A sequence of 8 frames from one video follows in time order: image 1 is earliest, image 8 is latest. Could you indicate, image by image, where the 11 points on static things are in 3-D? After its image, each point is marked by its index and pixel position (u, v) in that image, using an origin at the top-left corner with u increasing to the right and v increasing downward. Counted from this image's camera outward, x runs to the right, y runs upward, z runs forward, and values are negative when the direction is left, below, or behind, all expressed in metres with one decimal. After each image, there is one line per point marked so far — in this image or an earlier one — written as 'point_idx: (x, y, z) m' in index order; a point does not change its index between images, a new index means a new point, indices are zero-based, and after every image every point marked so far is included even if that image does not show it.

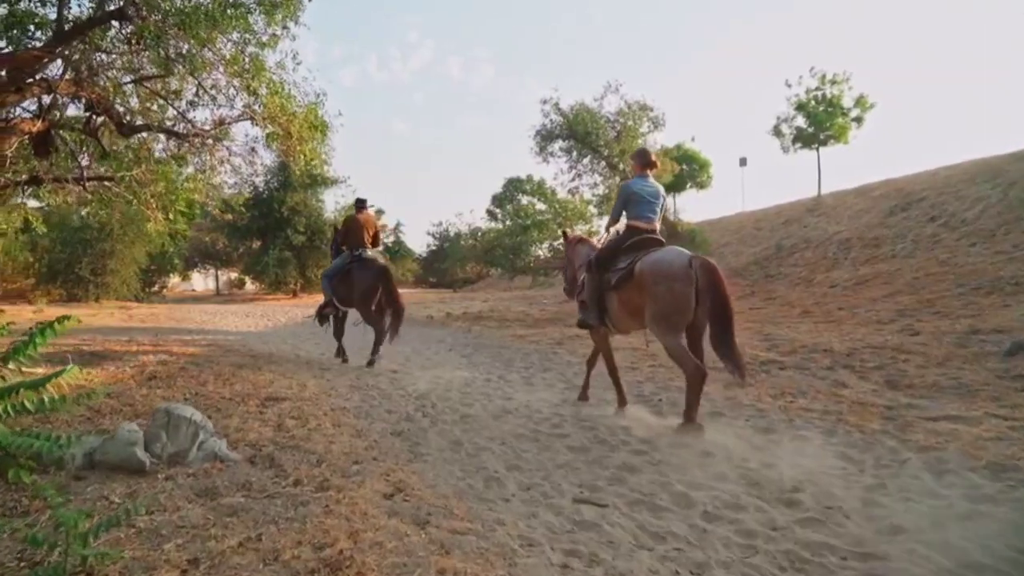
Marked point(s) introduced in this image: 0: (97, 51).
0: (-4.4, +2.5, +7.8) m
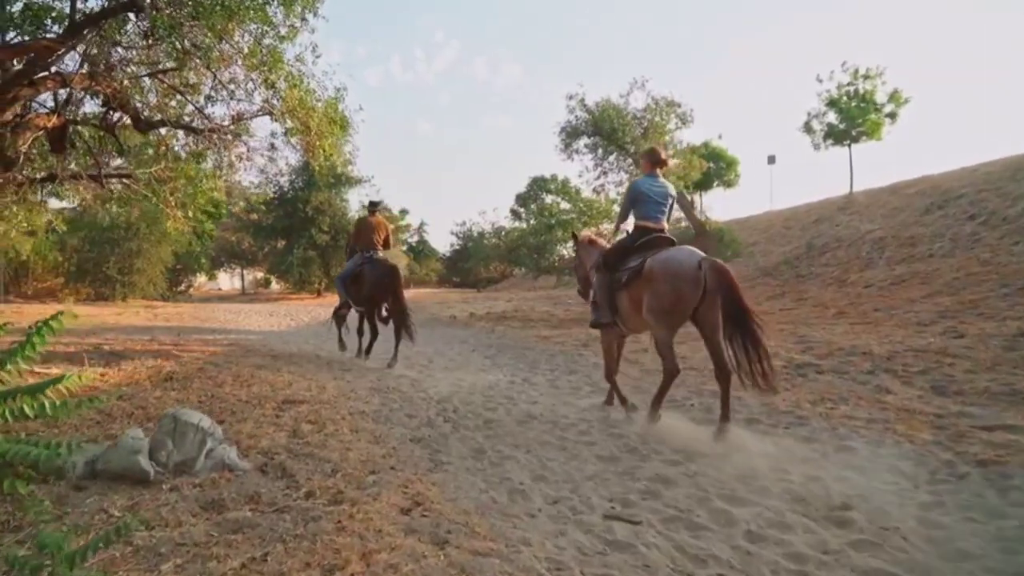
0: (-4.1, +2.5, +7.6) m
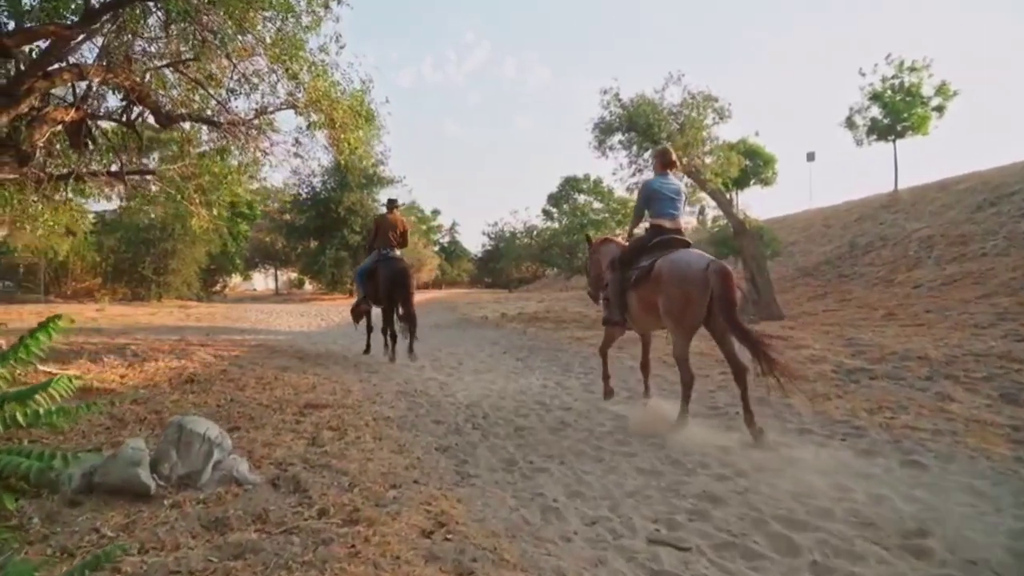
0: (-3.8, +2.5, +7.4) m
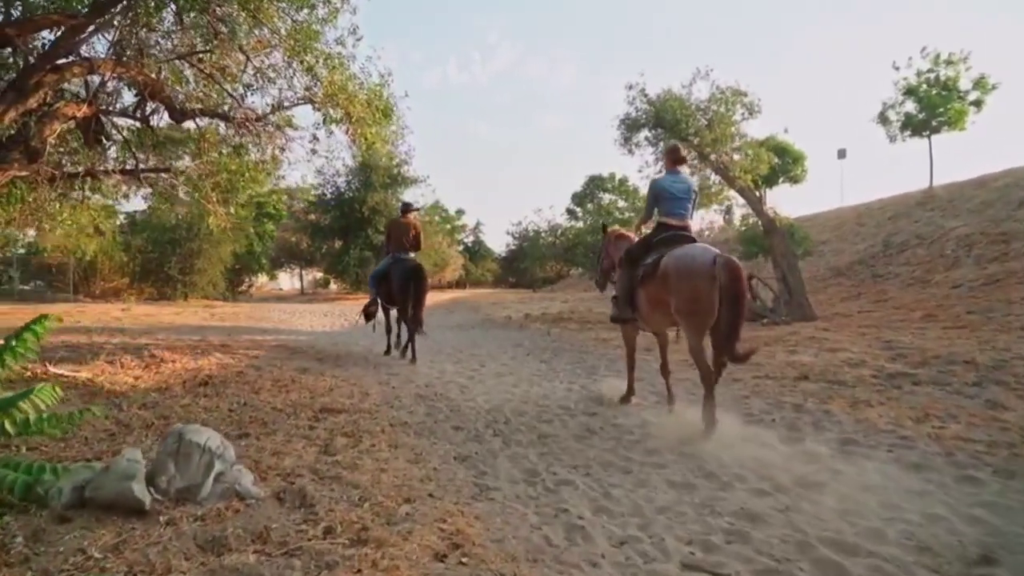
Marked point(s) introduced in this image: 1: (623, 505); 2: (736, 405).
0: (-3.6, +2.5, +7.2) m
1: (+0.7, -1.3, +4.4) m
2: (+2.4, -1.2, +7.8) m
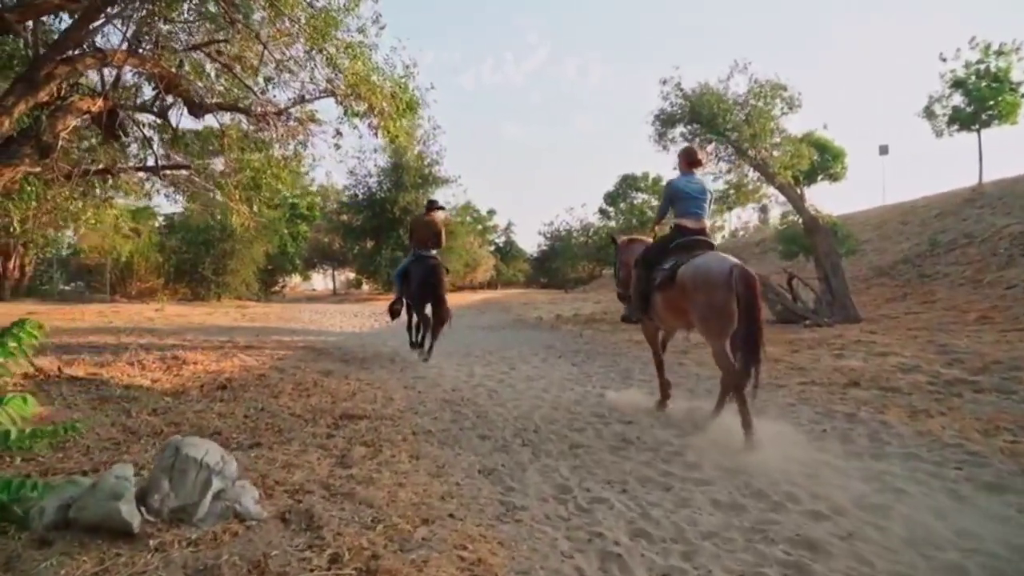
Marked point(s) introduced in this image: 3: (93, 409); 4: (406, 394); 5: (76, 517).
0: (-3.3, +2.5, +6.9) m
1: (+0.8, -1.3, +4.0) m
2: (+2.7, -1.2, +7.3) m
3: (-3.1, -0.9, +5.4) m
4: (-1.2, -1.2, +8.2) m
5: (-1.8, -1.0, +3.1) m
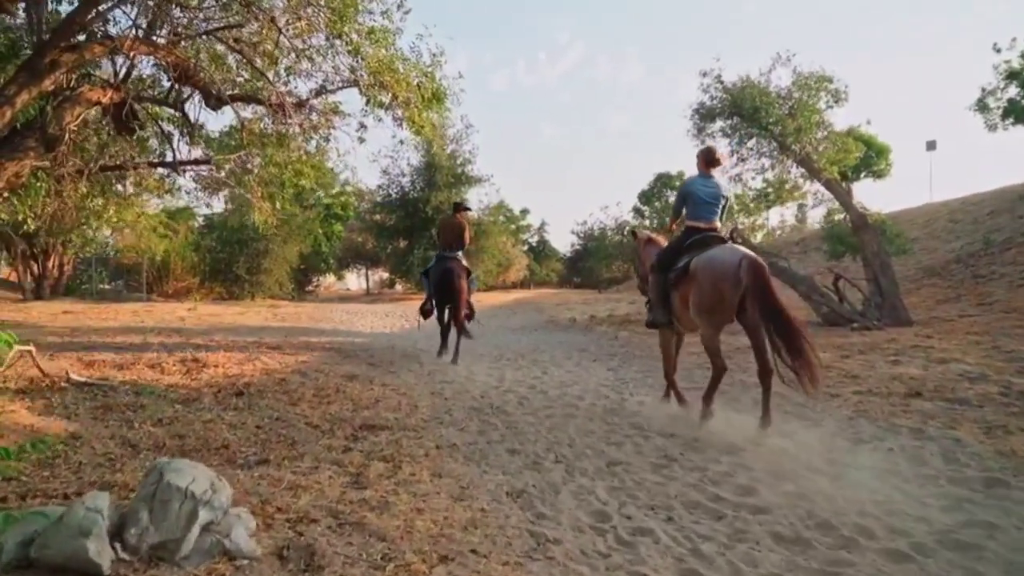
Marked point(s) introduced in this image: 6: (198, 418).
0: (-3.0, +2.5, +6.6) m
1: (+1.0, -1.3, +3.5) m
2: (+3.0, -1.3, +6.7) m
3: (-2.9, -0.9, +5.1) m
4: (-0.8, -1.2, +7.8) m
5: (-1.7, -1.0, +2.7) m
6: (-2.4, -1.0, +5.6) m
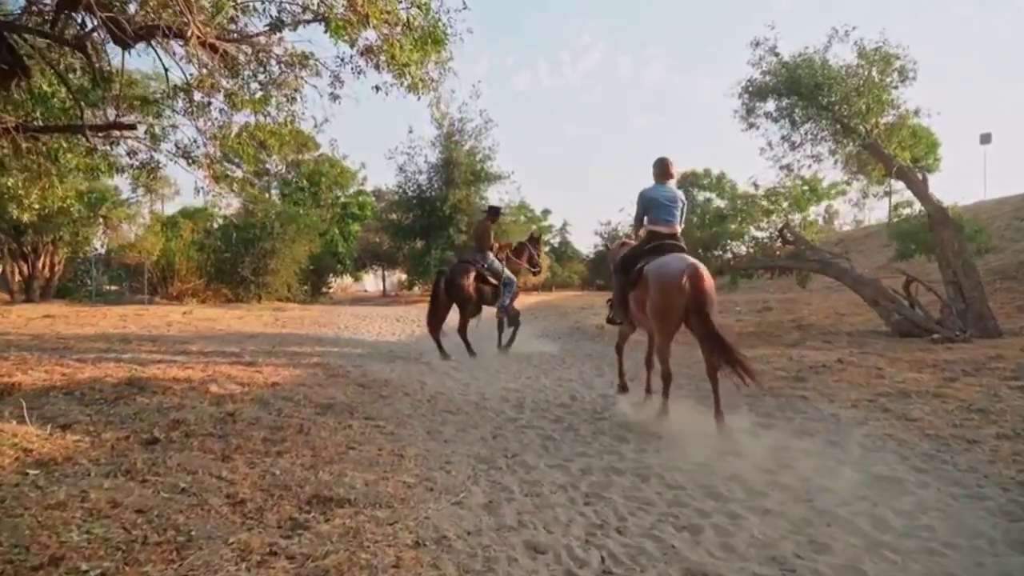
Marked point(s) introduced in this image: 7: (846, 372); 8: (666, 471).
0: (-2.8, +2.5, +4.6) m
1: (+1.0, -1.4, +1.4) m
2: (+3.1, -1.3, +4.5) m
3: (-2.8, -0.9, +3.1) m
4: (-0.7, -1.2, +5.7) m
5: (-1.7, -1.0, +0.7) m
6: (-2.2, -1.0, +3.6) m
7: (+4.2, -1.1, +9.3) m
8: (+1.1, -1.3, +5.4) m
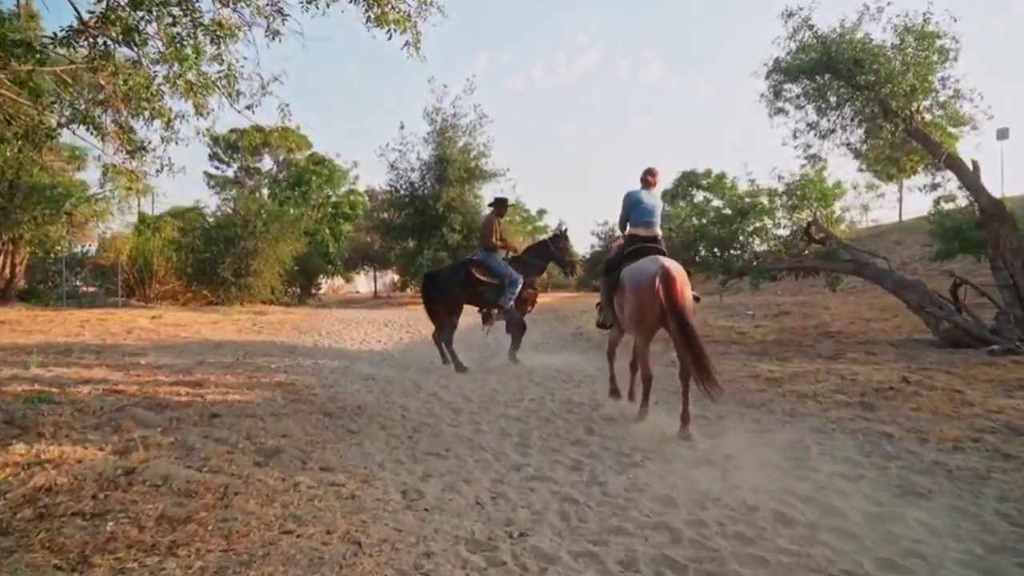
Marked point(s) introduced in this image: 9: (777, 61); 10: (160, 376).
0: (-2.8, +2.4, +2.9) m
1: (+1.1, -1.4, -0.3) m
2: (+3.2, -1.4, +2.9) m
3: (-2.7, -1.0, +1.4) m
4: (-0.6, -1.3, +4.0) m
5: (-1.6, -1.1, -1.0) m
6: (-2.2, -1.1, +1.9) m
7: (+4.2, -1.1, +7.6) m
8: (+1.2, -1.4, +3.7) m
9: (+4.9, +4.2, +13.6) m
10: (-4.4, -1.1, +9.4) m
